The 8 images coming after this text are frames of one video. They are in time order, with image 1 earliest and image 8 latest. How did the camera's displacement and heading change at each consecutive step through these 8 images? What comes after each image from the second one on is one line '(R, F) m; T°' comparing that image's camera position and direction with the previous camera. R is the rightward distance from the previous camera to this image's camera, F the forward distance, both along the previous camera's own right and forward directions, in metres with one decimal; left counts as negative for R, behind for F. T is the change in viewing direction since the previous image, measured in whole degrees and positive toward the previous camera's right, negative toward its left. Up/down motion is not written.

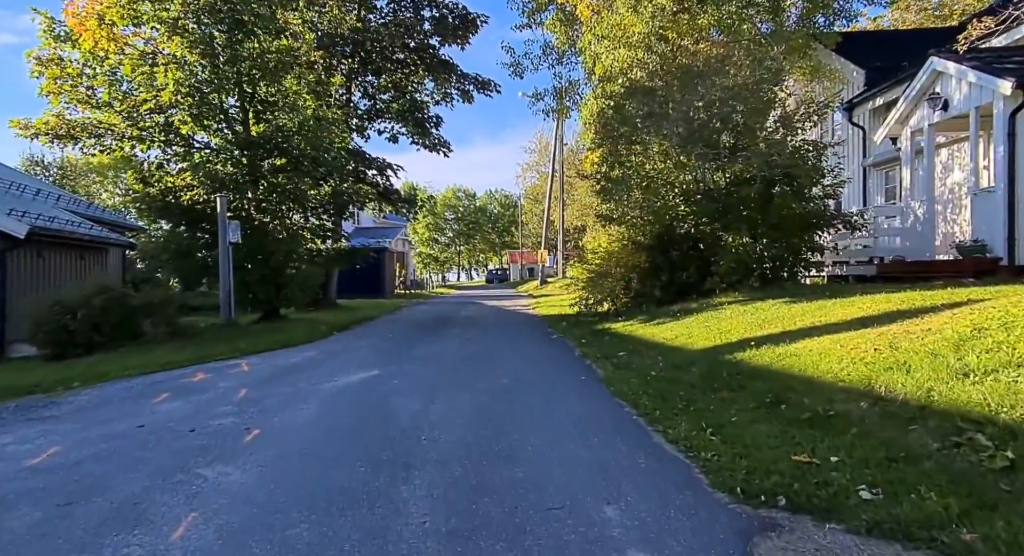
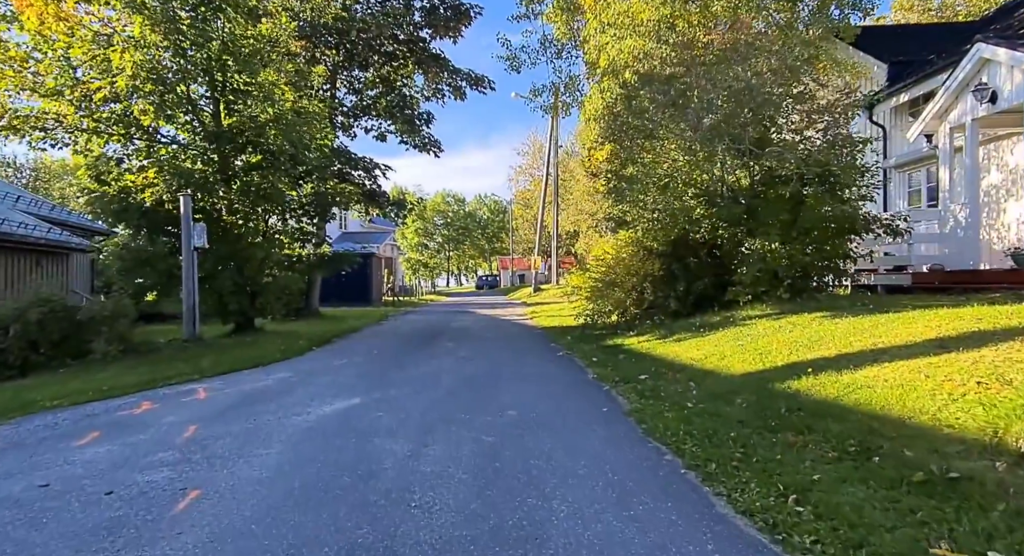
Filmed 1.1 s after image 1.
(-0.2, +1.3) m; +1°
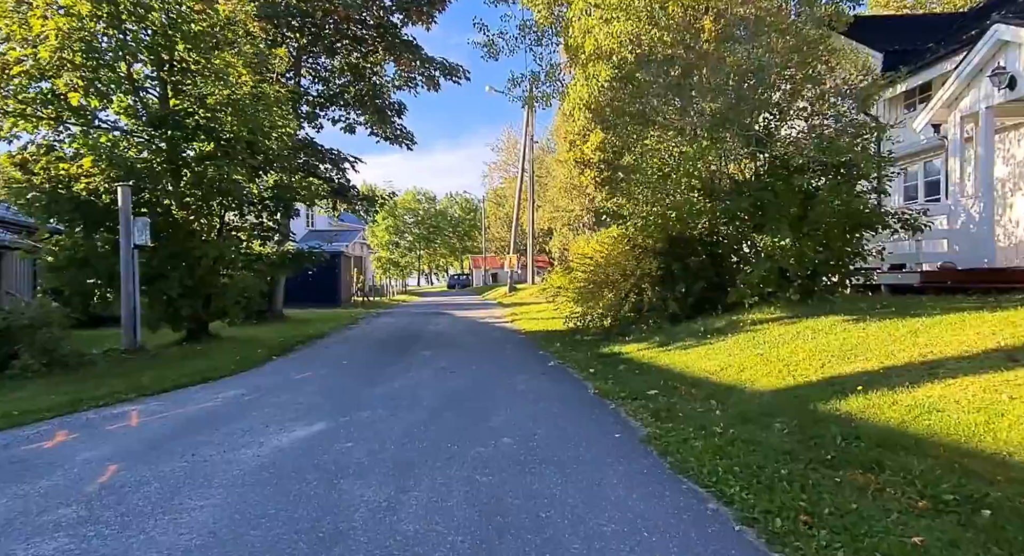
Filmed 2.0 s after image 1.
(-0.2, +1.1) m; +3°
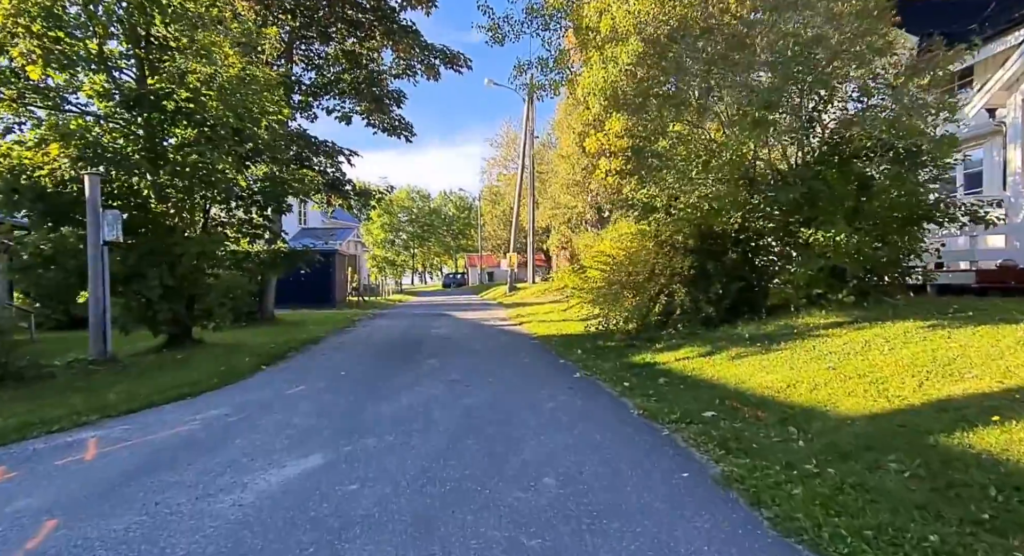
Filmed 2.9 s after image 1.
(-0.3, +1.1) m; +1°
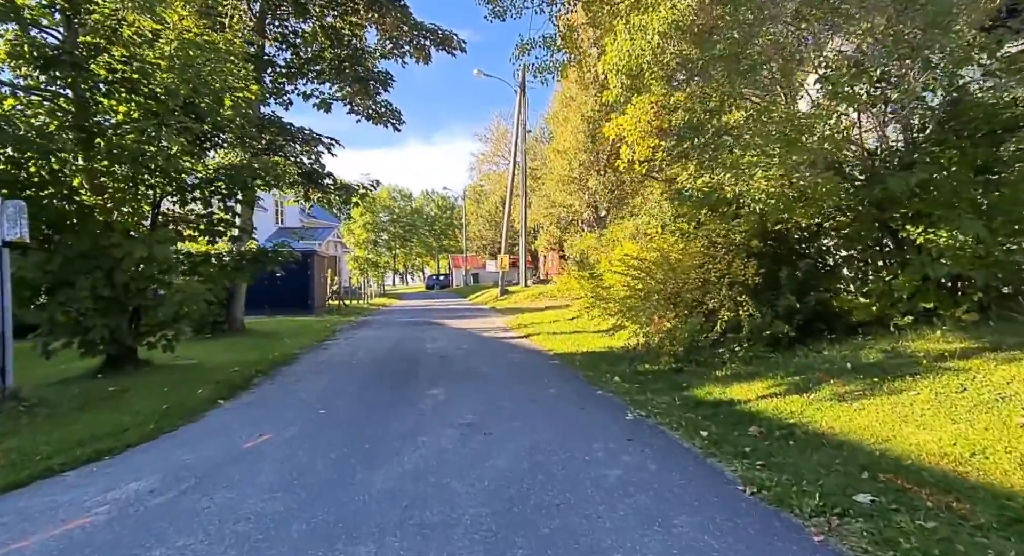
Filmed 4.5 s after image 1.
(-0.5, +2.0) m; +2°
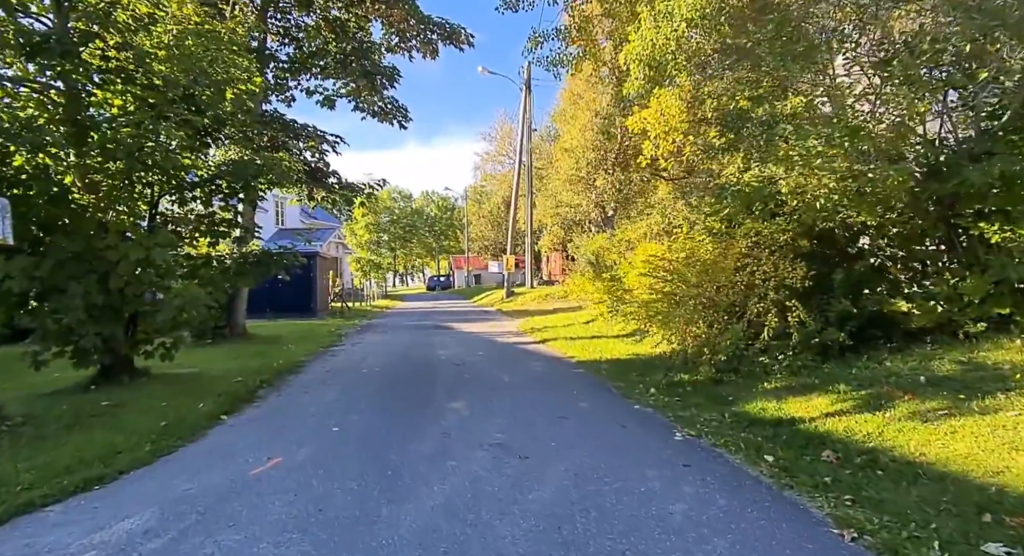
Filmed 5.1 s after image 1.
(-0.3, +0.6) m; 0°
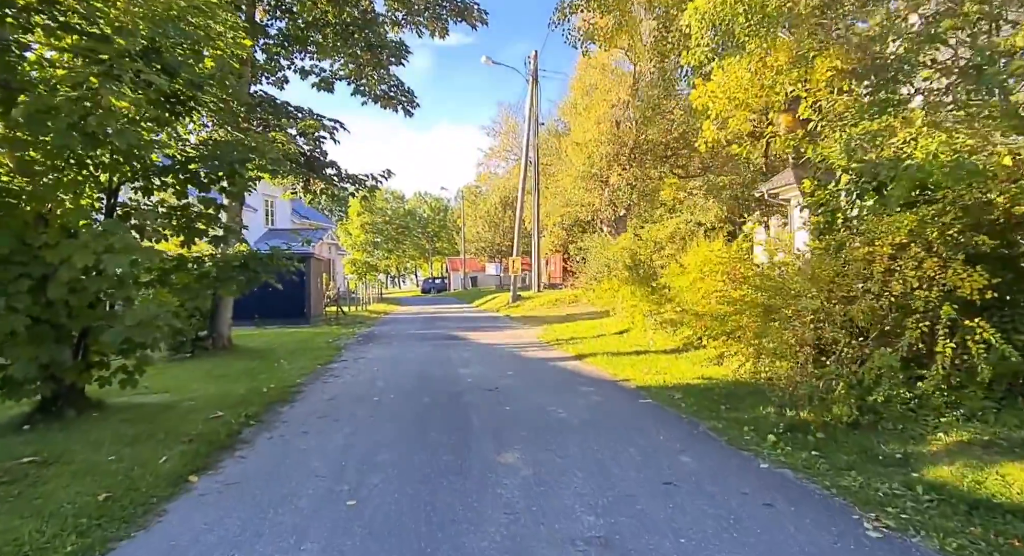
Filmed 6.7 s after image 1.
(-0.7, +2.0) m; +1°
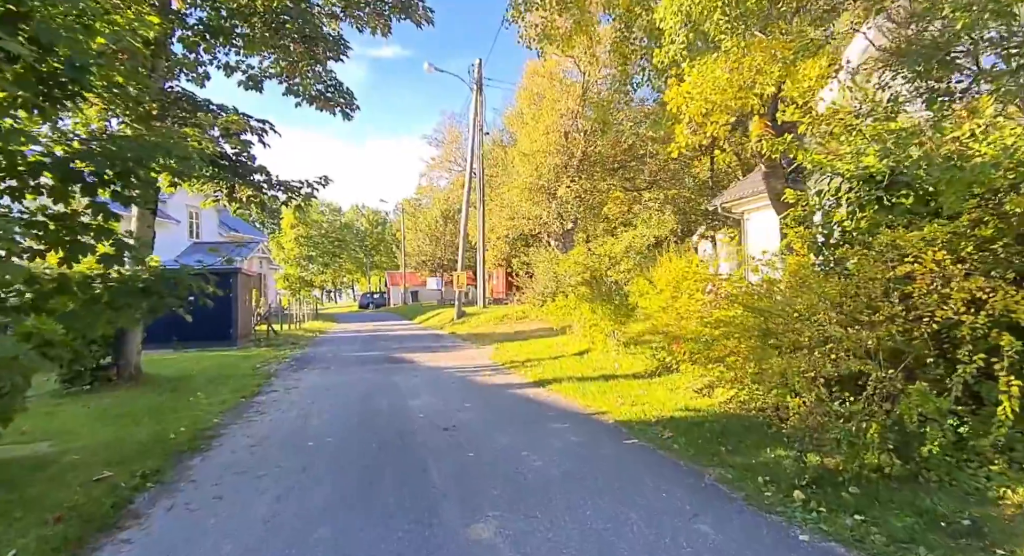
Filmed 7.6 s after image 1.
(-0.2, +1.2) m; +5°
